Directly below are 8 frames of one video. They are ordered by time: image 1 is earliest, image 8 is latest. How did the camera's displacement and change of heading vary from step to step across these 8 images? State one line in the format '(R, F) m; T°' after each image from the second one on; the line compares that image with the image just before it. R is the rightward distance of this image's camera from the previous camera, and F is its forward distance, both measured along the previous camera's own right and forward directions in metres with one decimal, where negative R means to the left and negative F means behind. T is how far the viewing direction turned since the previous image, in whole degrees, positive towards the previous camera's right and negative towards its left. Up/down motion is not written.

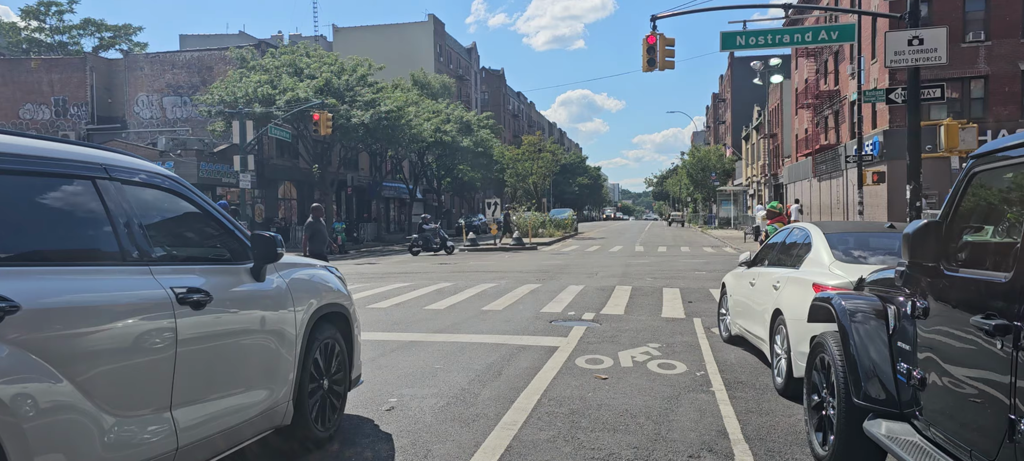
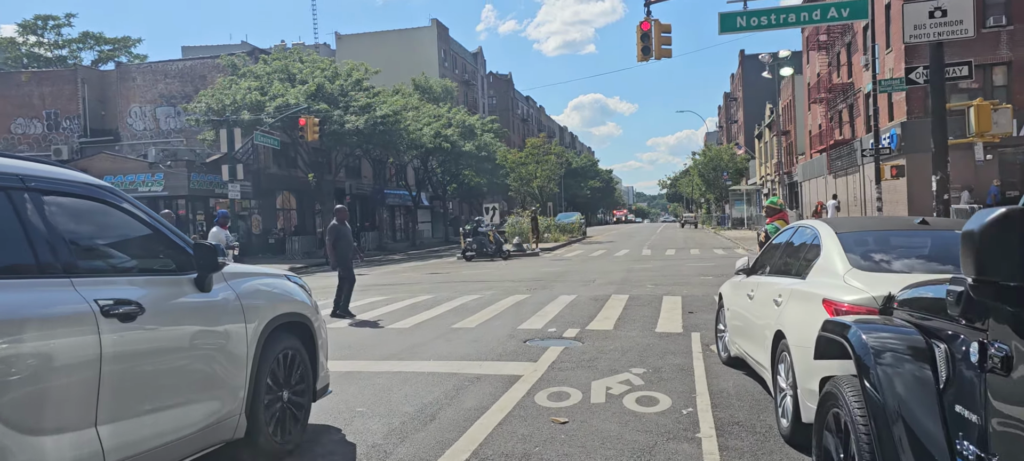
(+0.6, +1.3) m; -1°
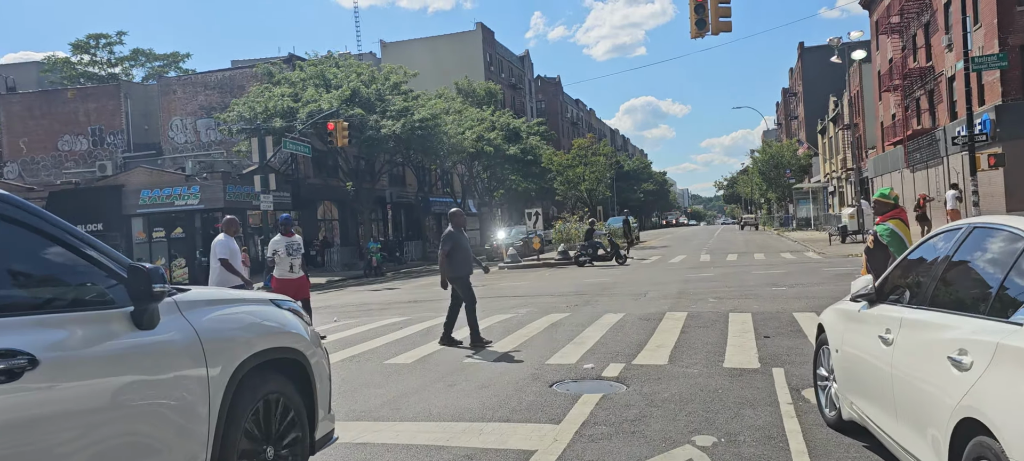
(+0.3, +2.1) m; -4°
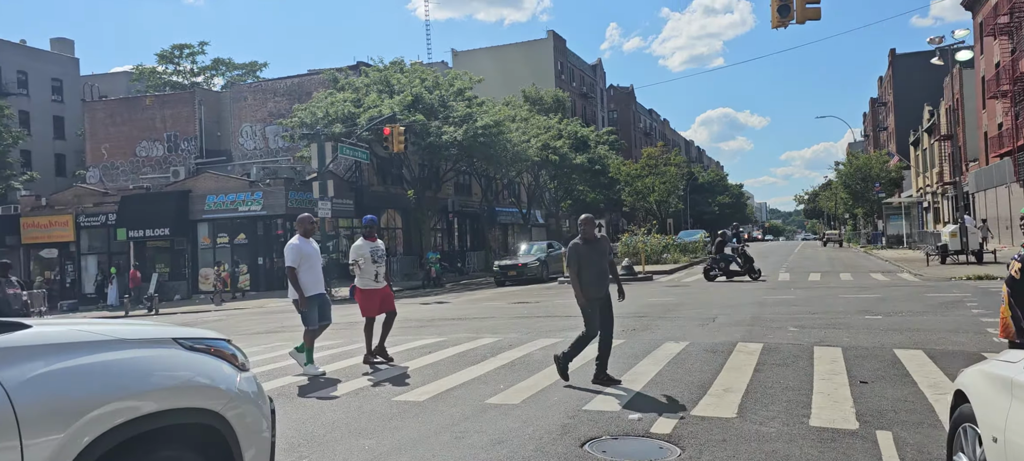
(+0.3, +1.4) m; -5°
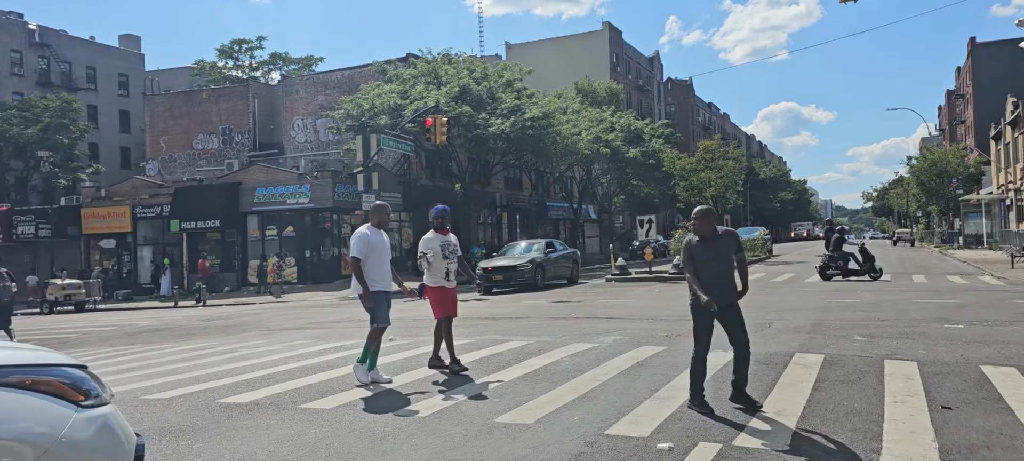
(+0.3, +1.0) m; -4°
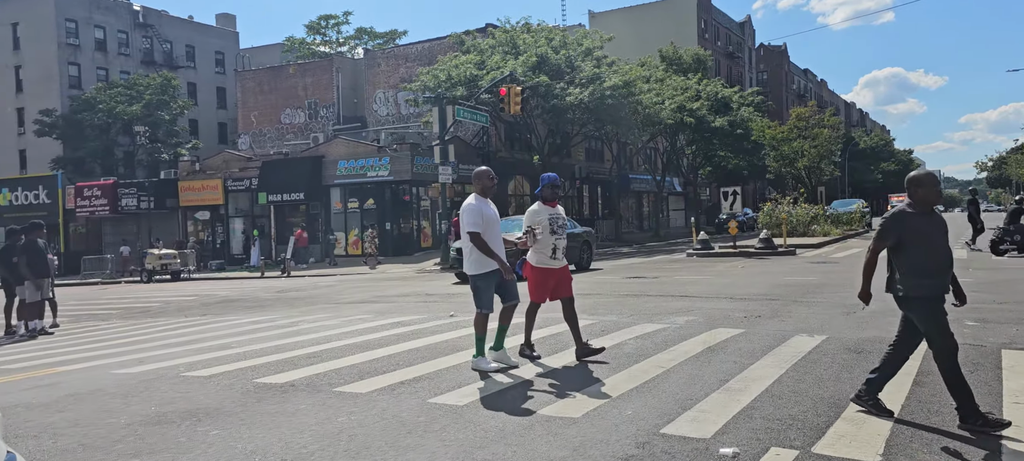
(+0.3, +0.7) m; -6°
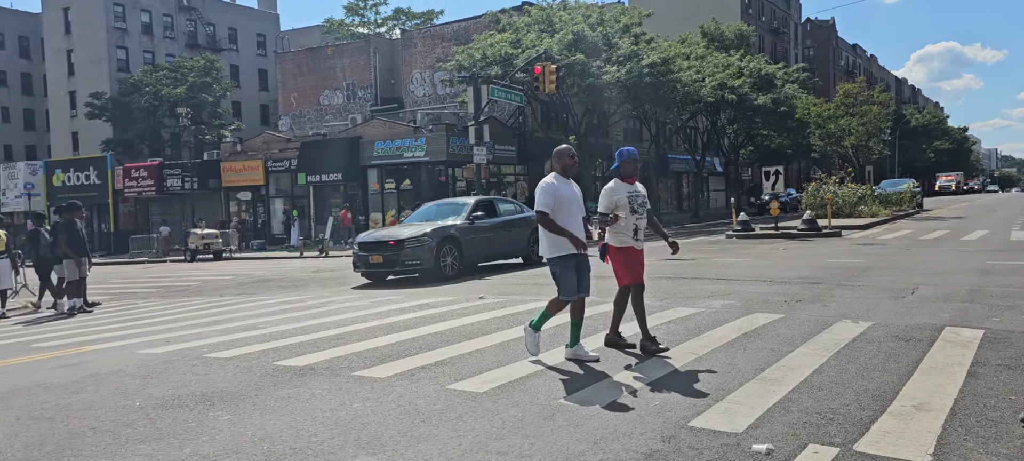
(+0.1, +0.3) m; -3°
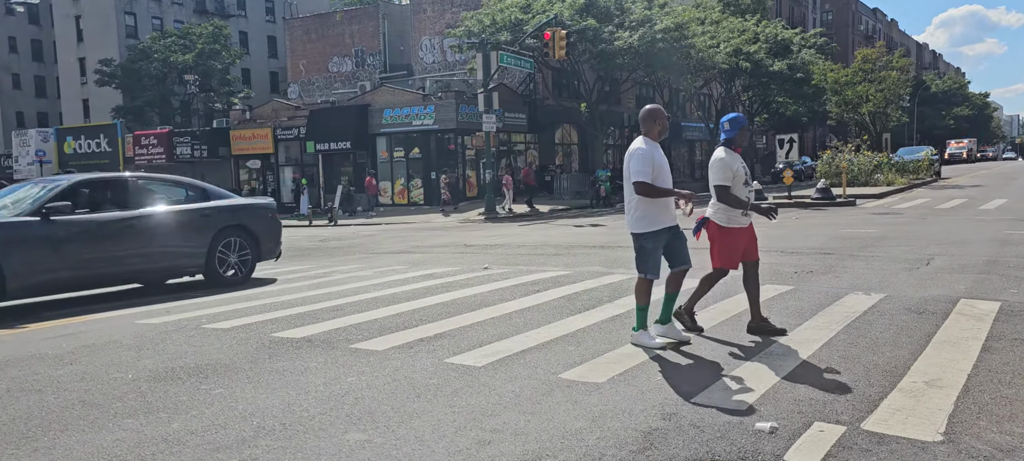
(+0.1, +0.2) m; -1°
